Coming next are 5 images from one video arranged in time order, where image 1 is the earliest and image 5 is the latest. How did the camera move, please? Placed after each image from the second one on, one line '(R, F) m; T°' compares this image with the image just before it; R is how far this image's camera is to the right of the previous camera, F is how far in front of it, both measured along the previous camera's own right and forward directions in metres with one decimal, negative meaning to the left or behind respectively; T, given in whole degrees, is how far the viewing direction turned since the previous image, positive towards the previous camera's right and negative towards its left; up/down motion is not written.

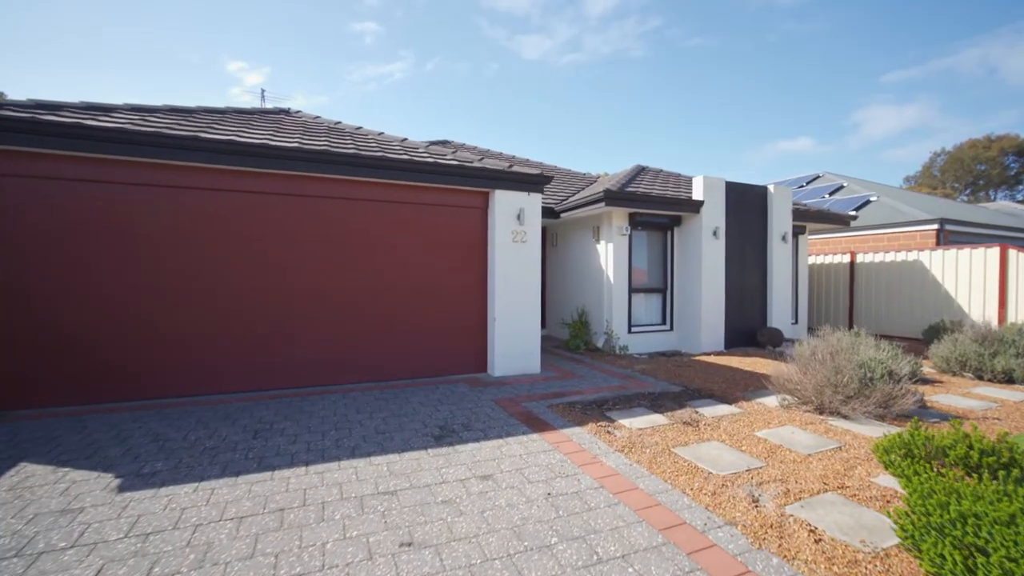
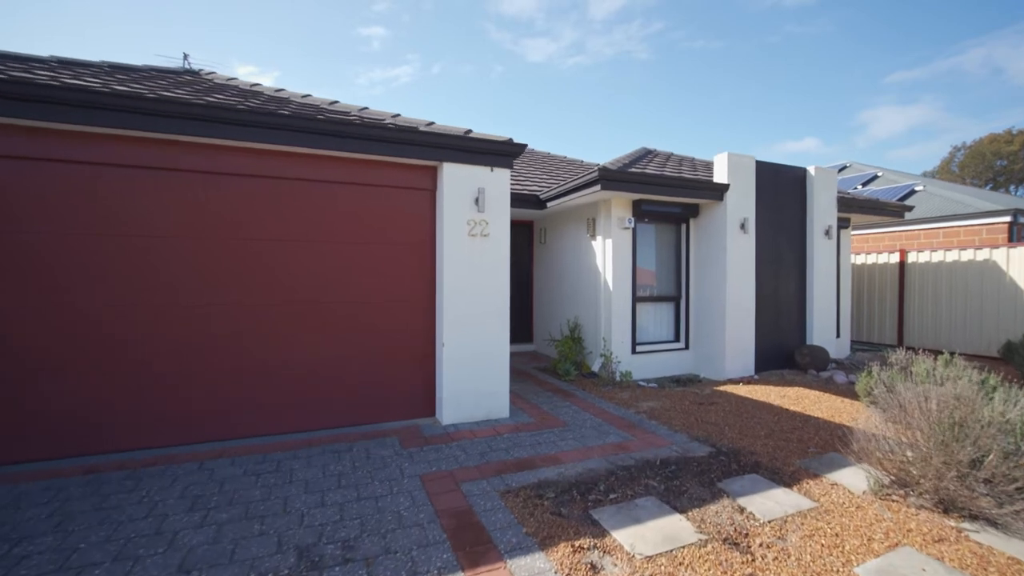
(+0.5, +2.0) m; -1°
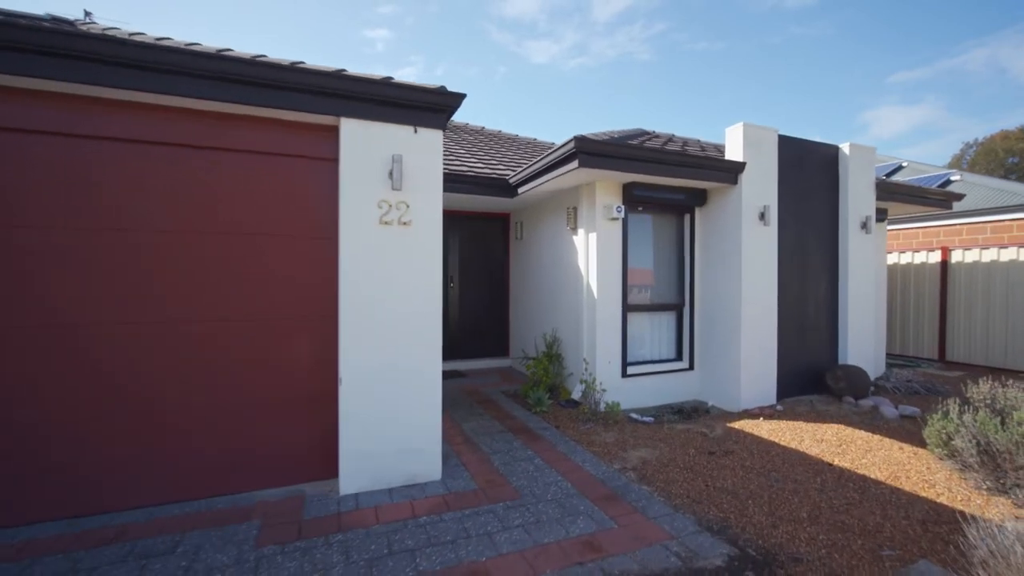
(+0.6, +1.5) m; 0°
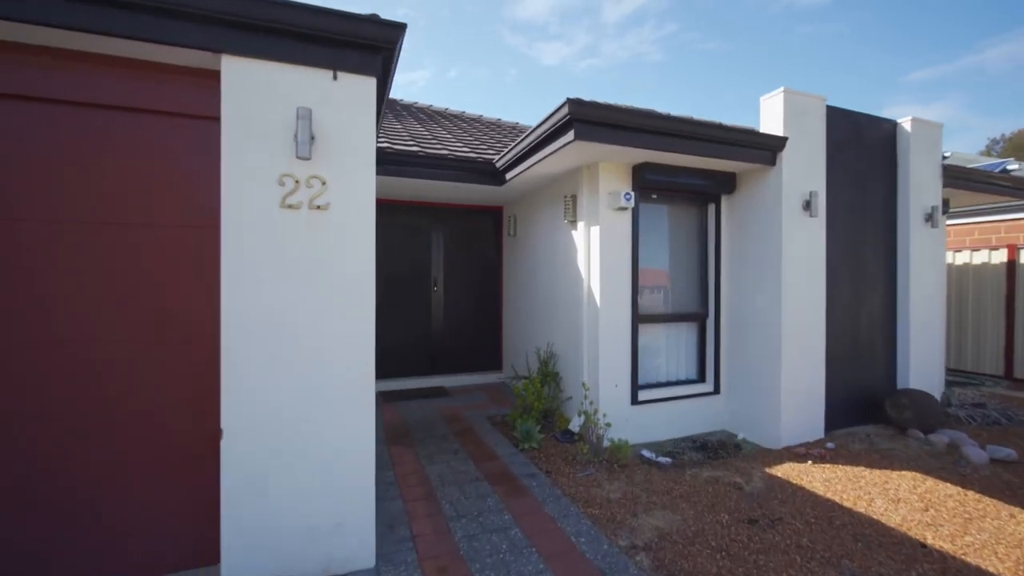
(+0.3, +1.1) m; -1°
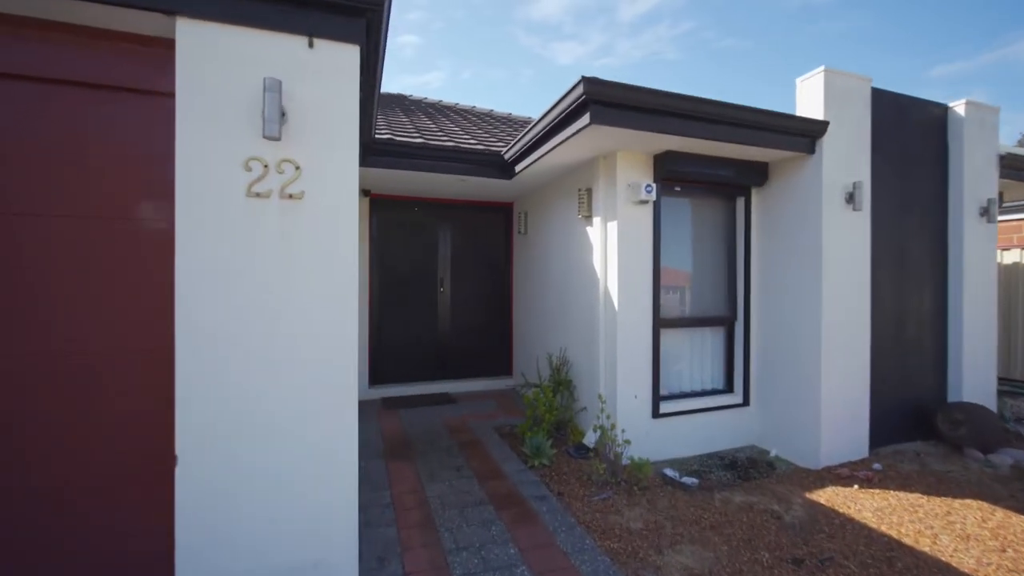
(0.0, +0.4) m; -2°
